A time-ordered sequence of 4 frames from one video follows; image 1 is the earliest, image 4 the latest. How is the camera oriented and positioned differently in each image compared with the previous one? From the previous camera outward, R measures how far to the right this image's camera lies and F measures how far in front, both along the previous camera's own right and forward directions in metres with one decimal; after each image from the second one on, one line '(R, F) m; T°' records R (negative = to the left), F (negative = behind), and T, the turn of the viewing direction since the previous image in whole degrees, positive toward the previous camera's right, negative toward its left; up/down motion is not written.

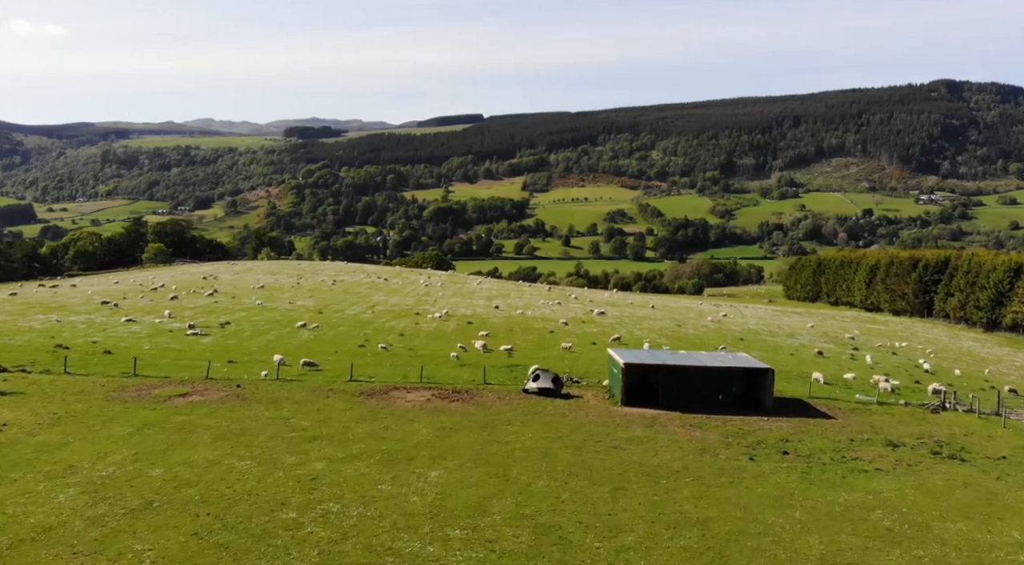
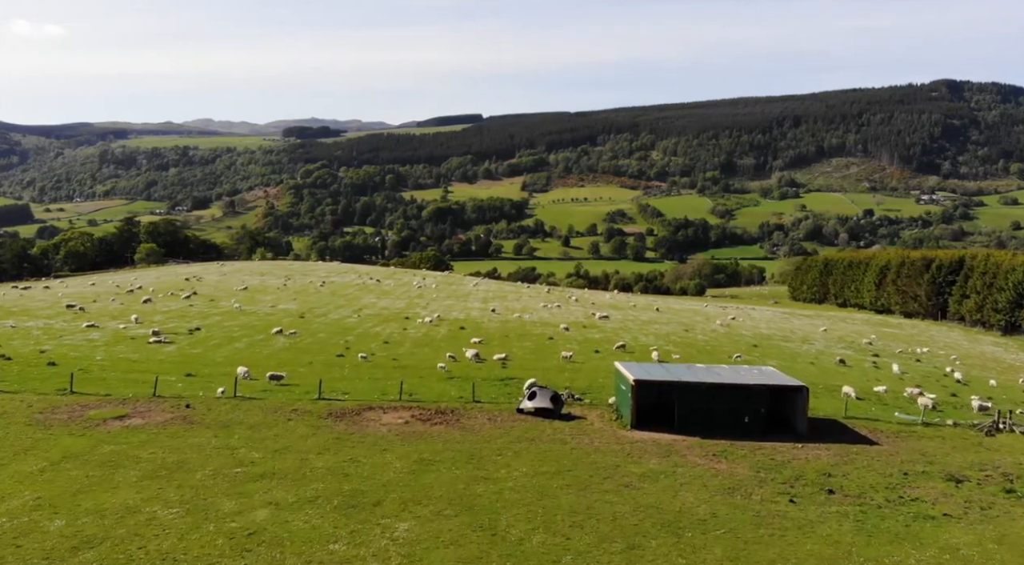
(+0.3, +5.6) m; 0°
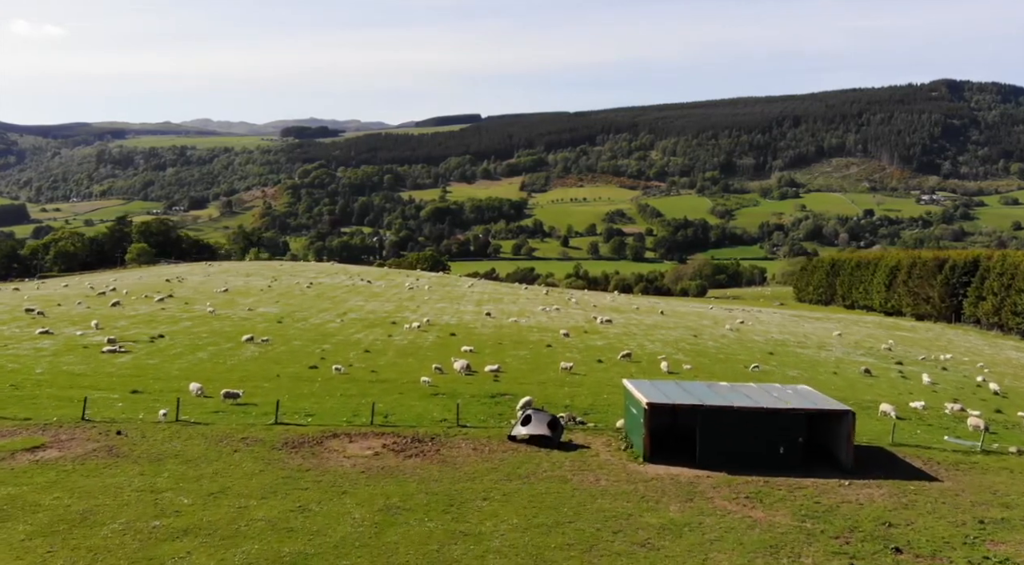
(+0.3, +5.6) m; 0°
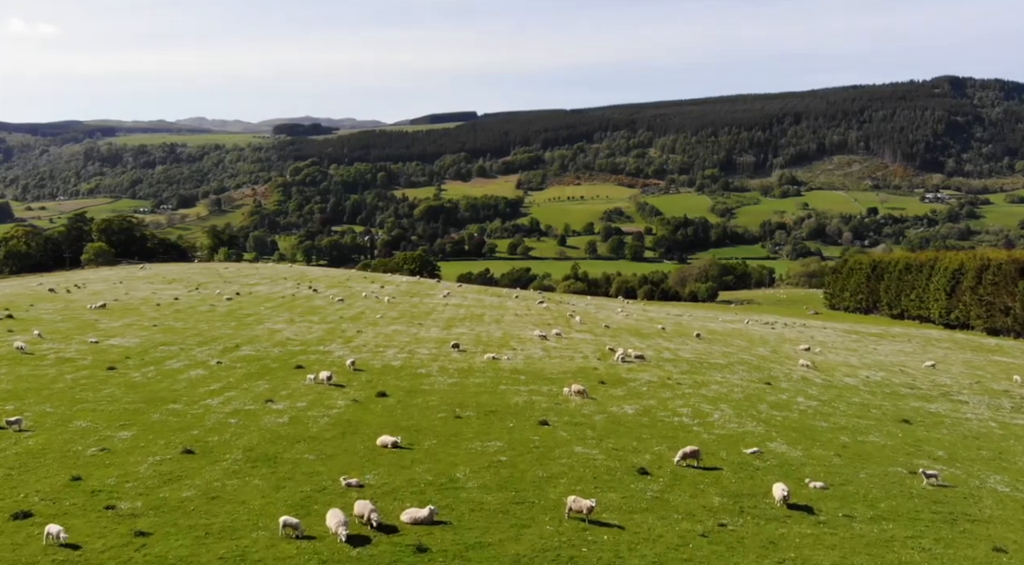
(+1.1, +25.6) m; 0°
